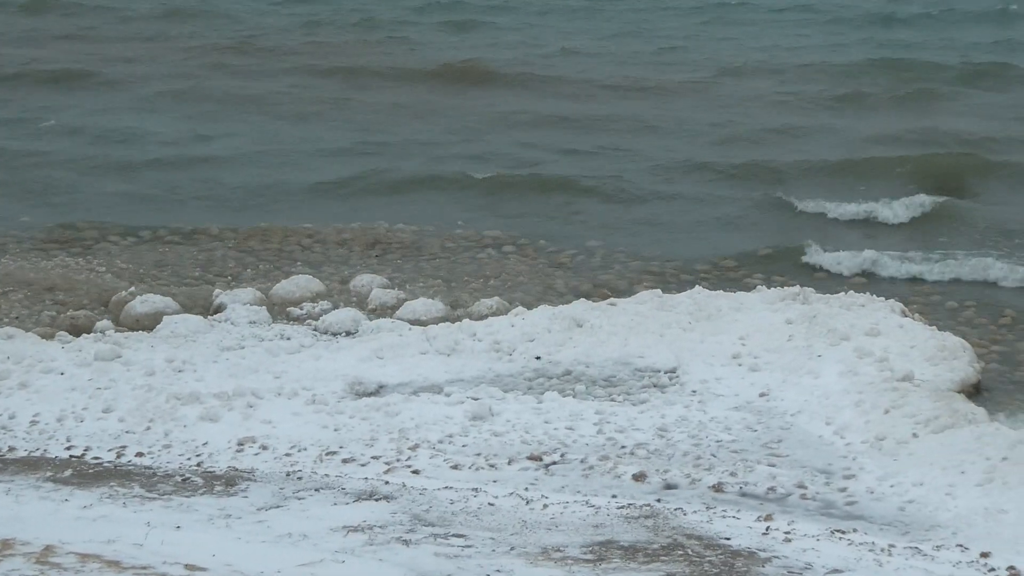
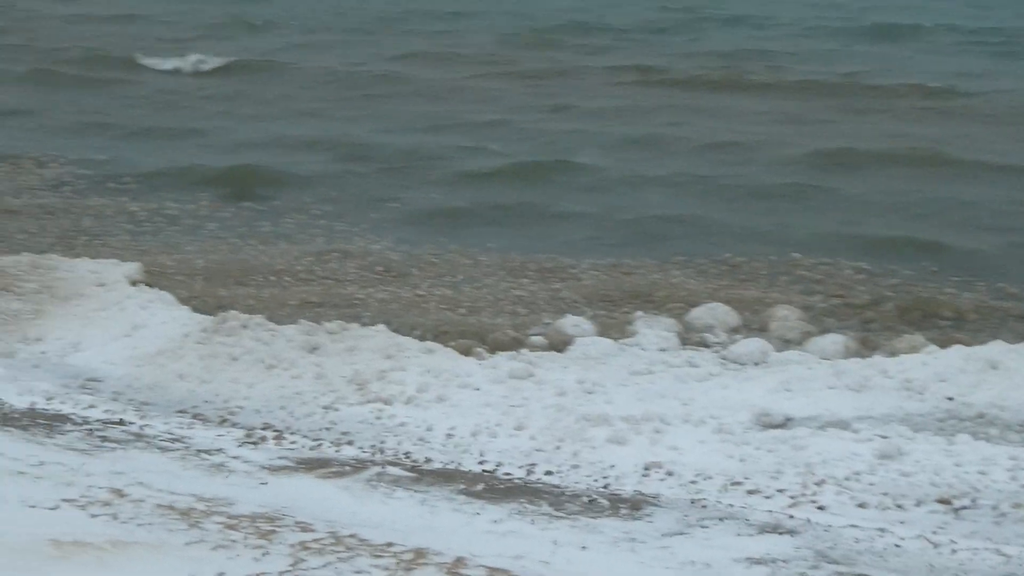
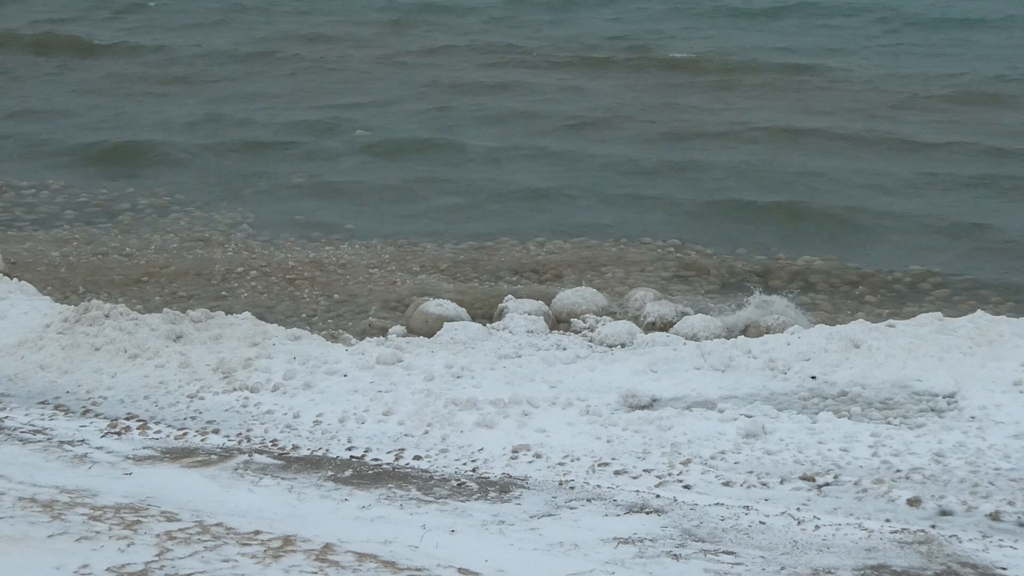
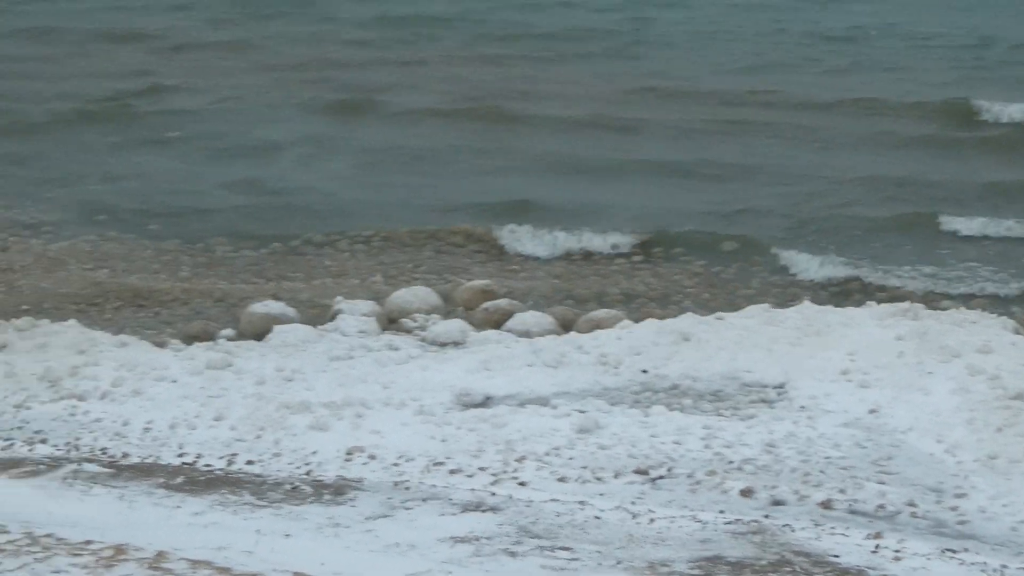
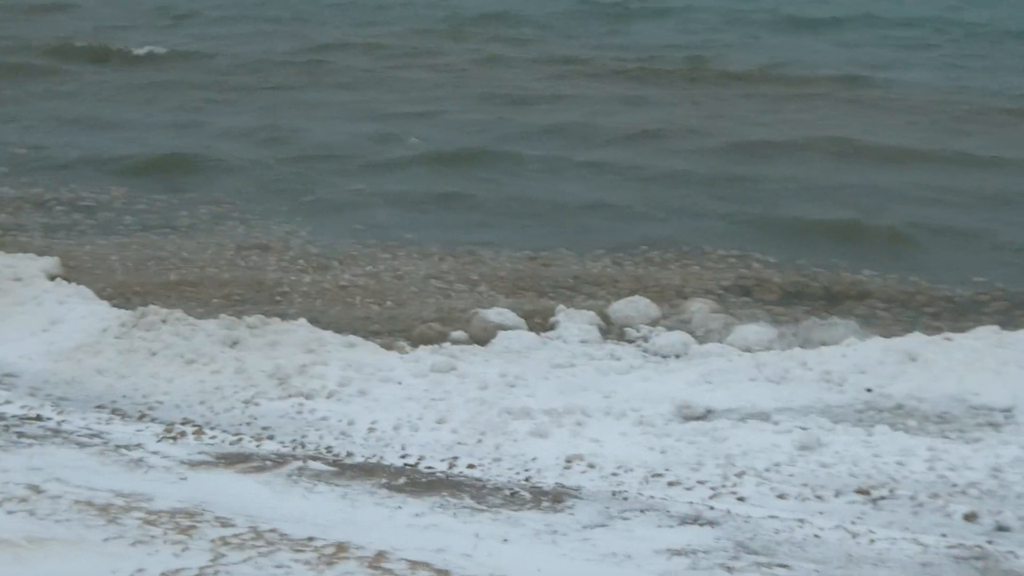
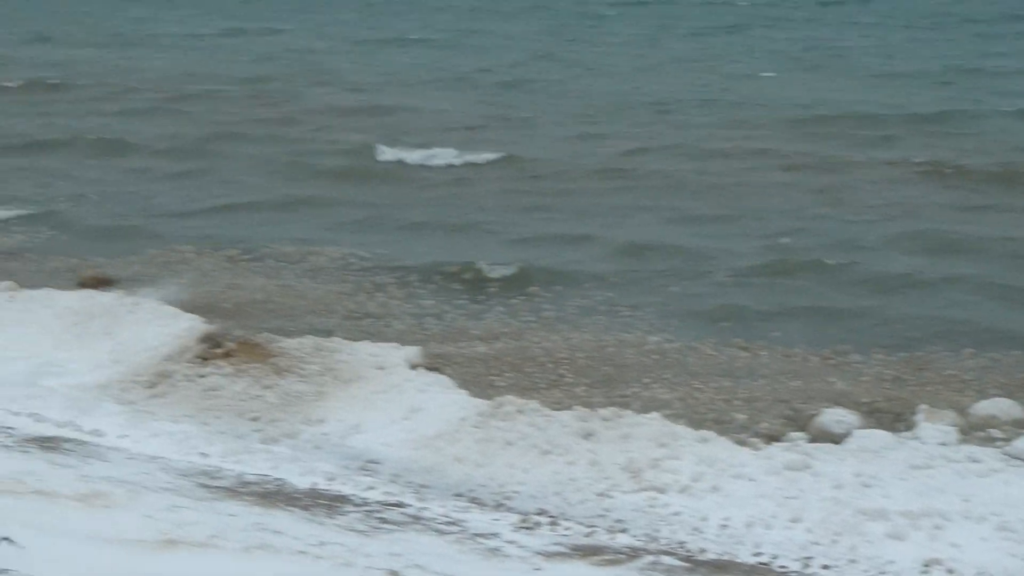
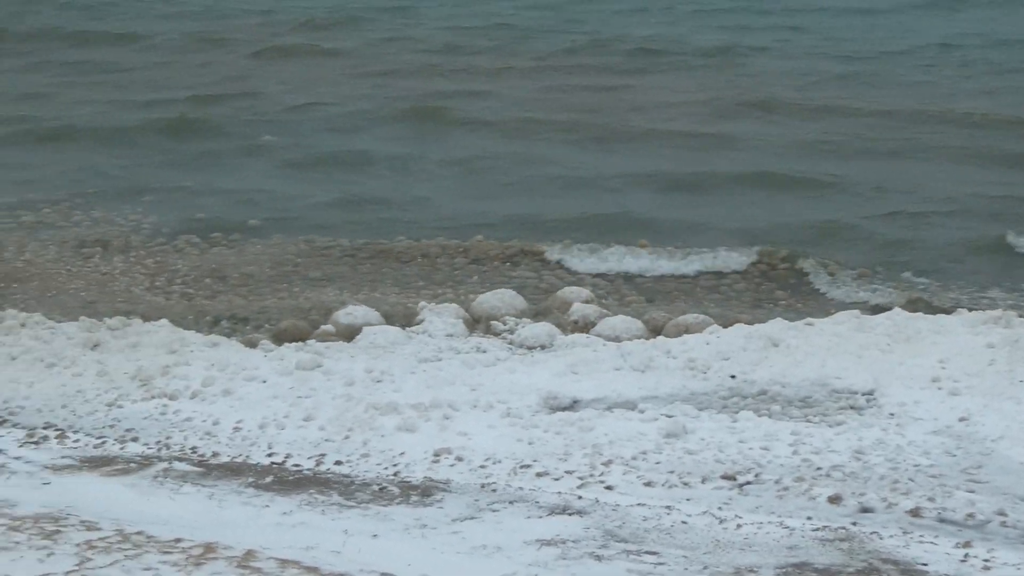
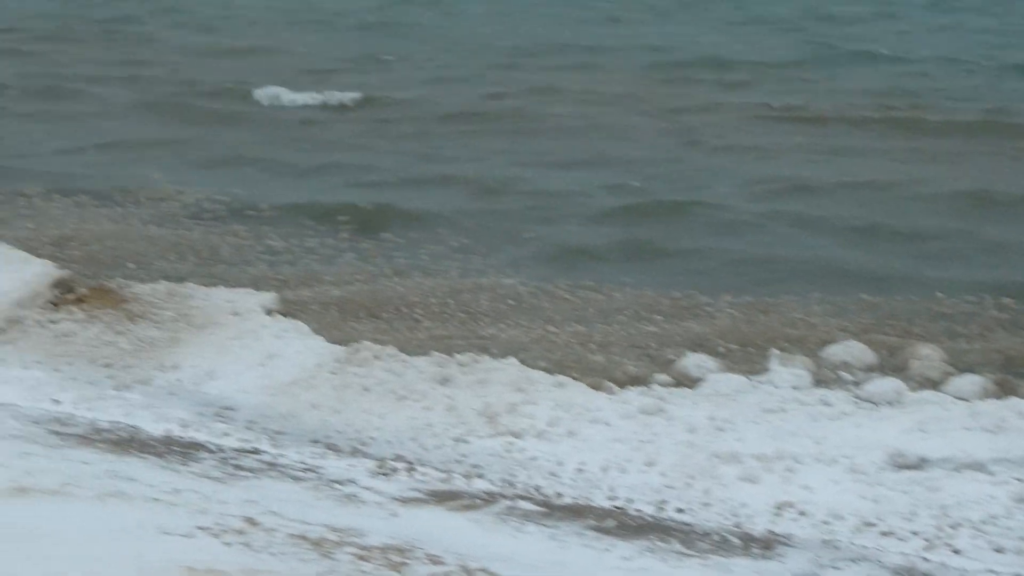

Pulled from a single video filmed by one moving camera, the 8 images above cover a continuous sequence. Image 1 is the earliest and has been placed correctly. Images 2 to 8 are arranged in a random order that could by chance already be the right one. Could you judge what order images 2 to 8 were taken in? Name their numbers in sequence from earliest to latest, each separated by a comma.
4, 7, 3, 5, 2, 8, 6
